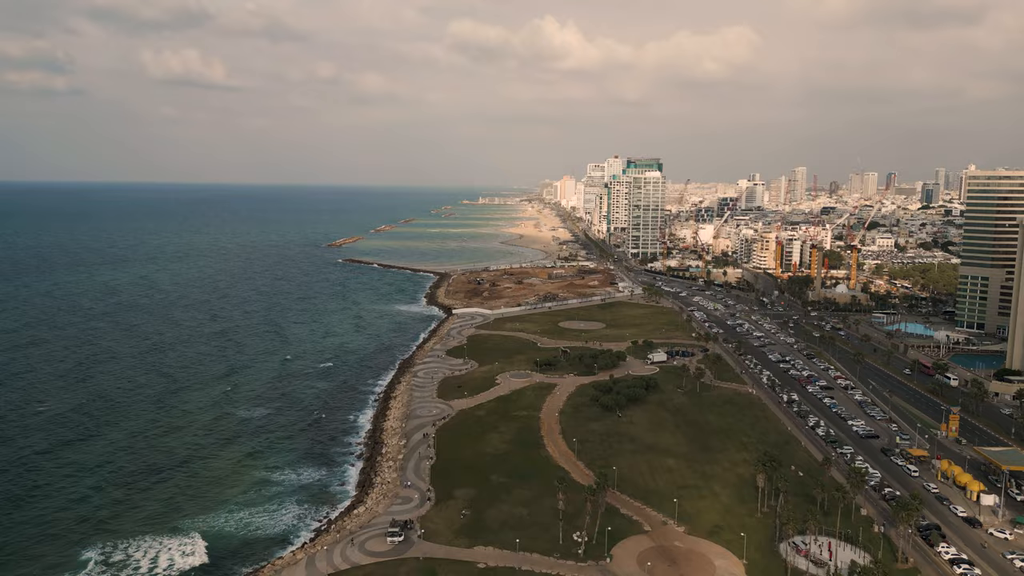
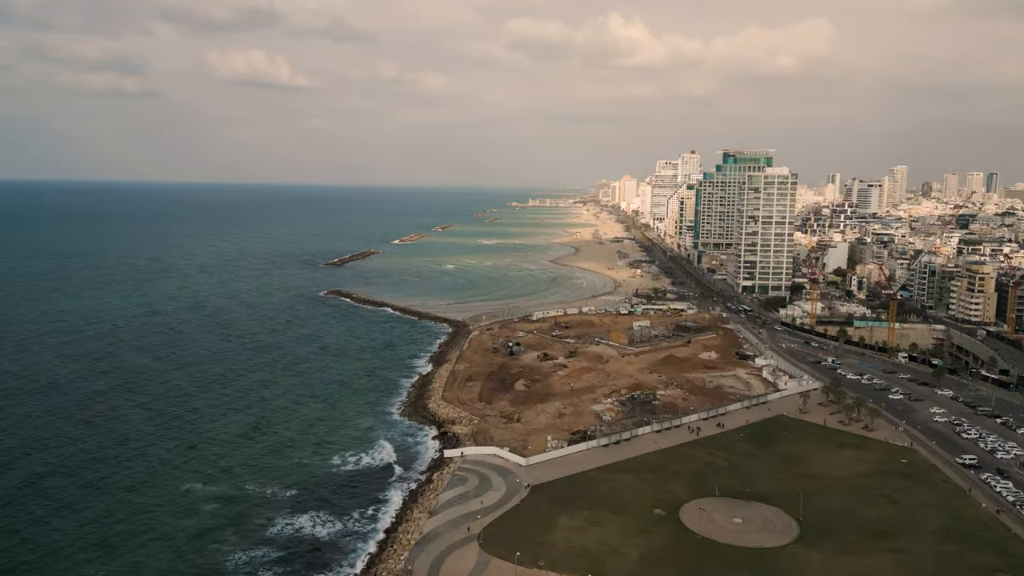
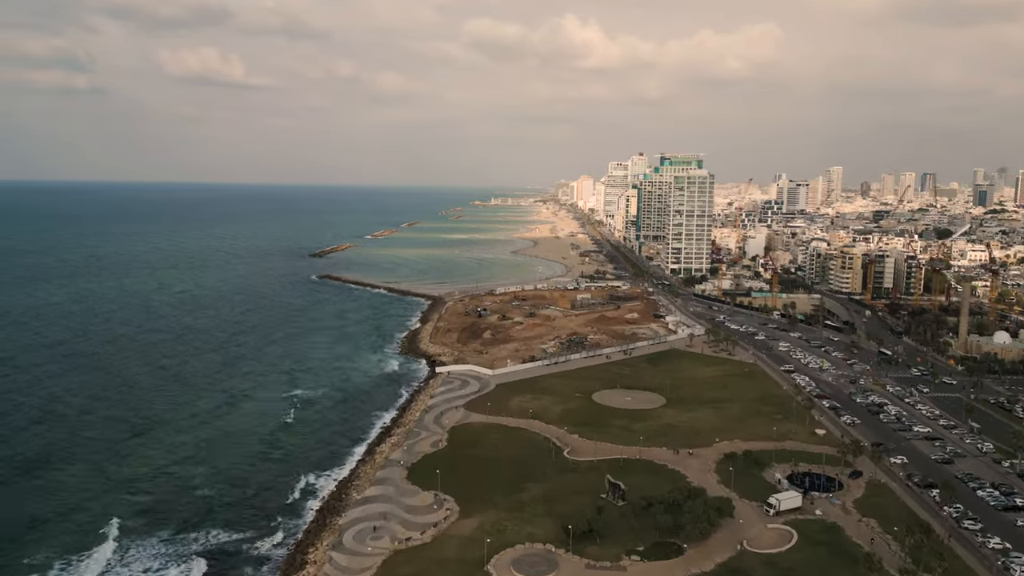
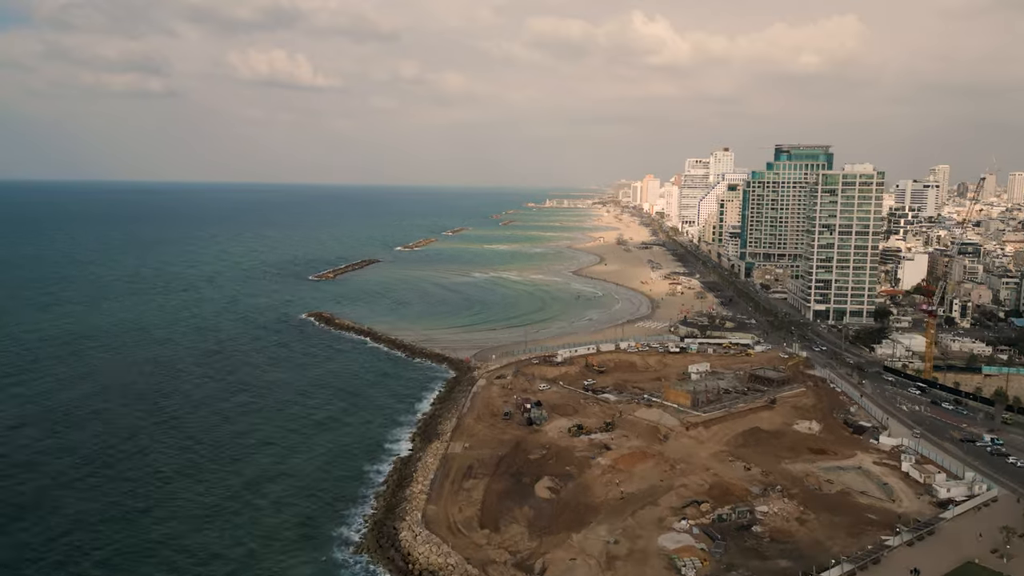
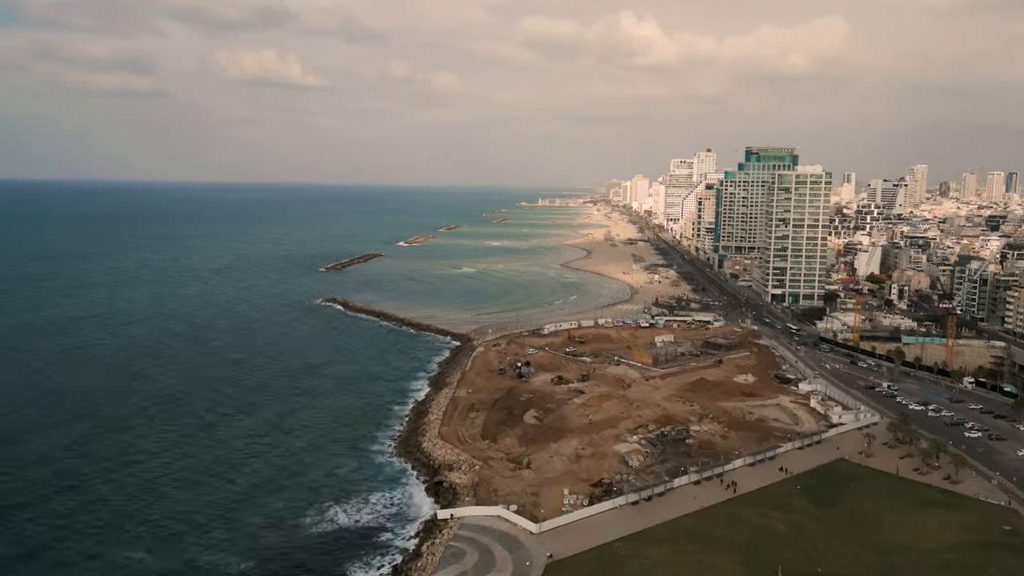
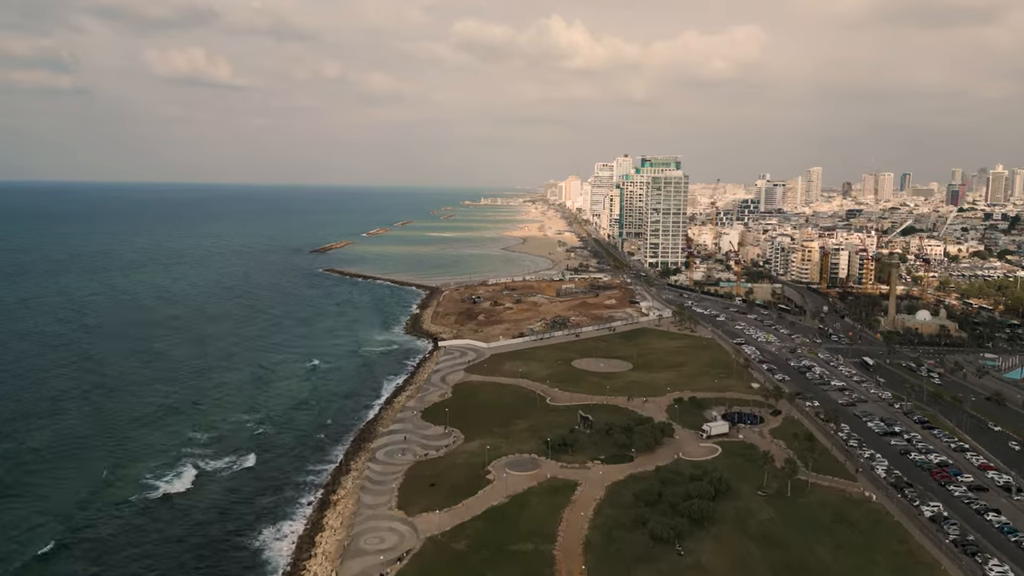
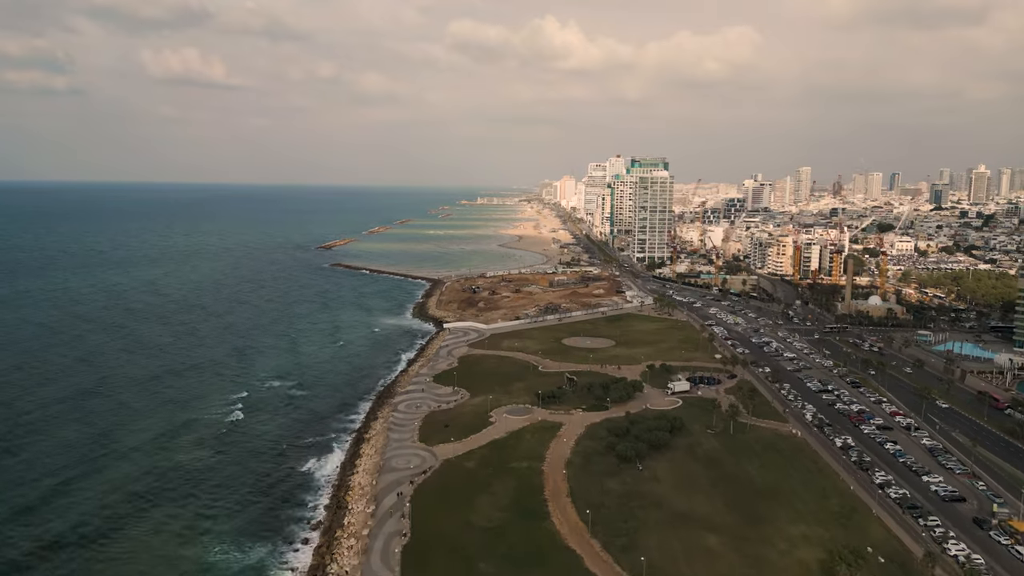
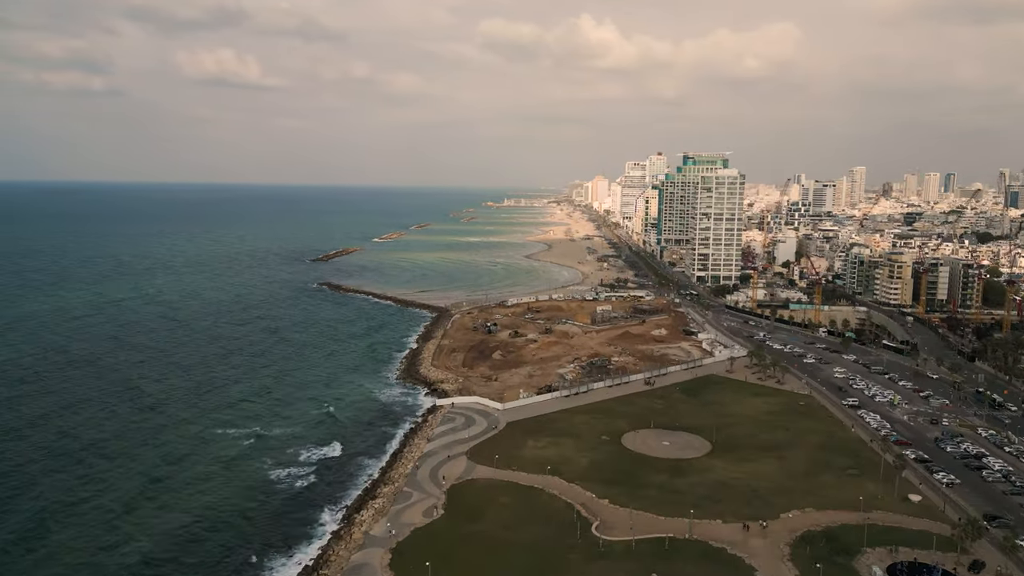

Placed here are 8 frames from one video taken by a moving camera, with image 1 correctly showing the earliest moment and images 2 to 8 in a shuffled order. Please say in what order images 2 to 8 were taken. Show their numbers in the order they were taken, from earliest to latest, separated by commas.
7, 6, 3, 8, 2, 5, 4
